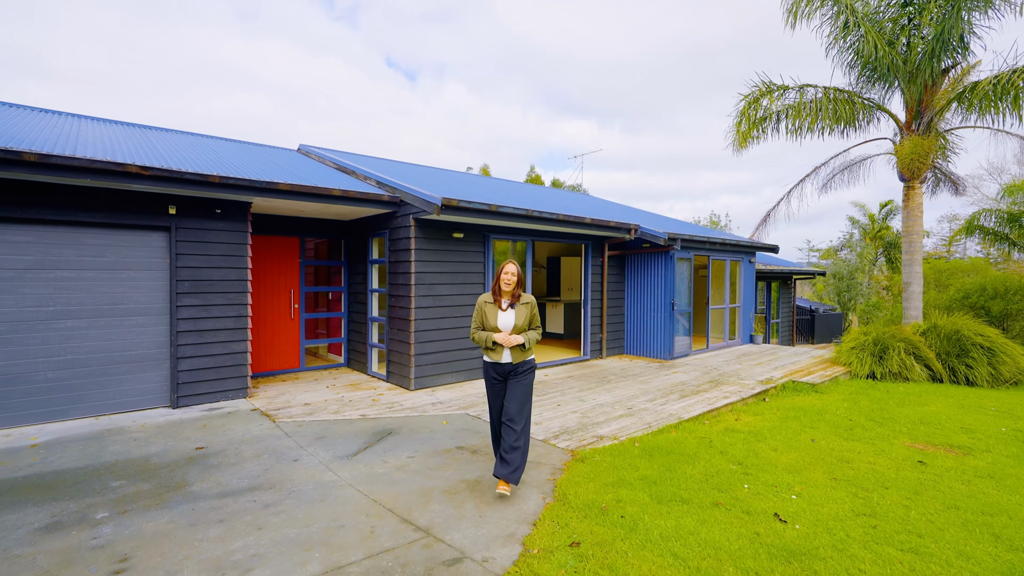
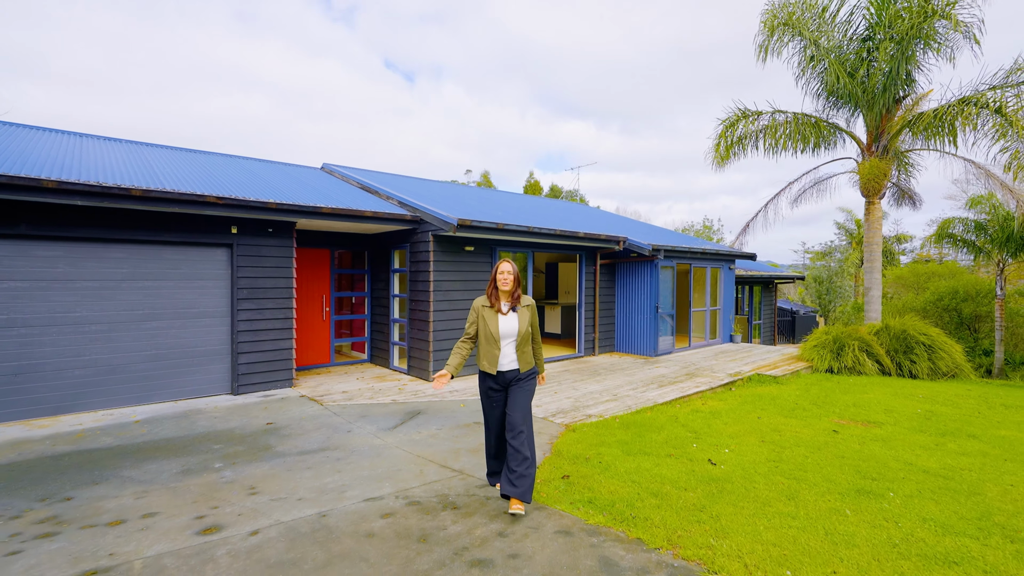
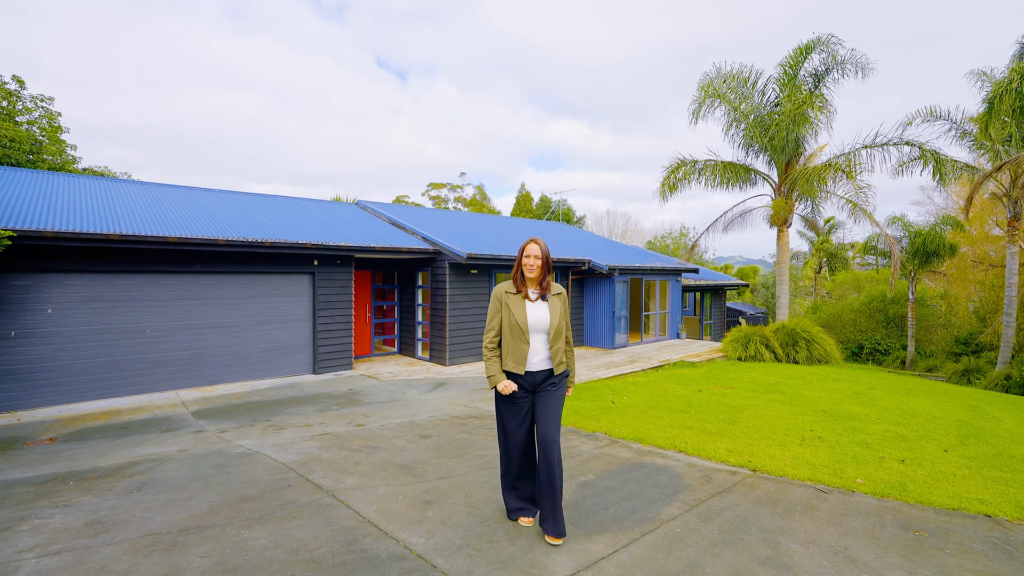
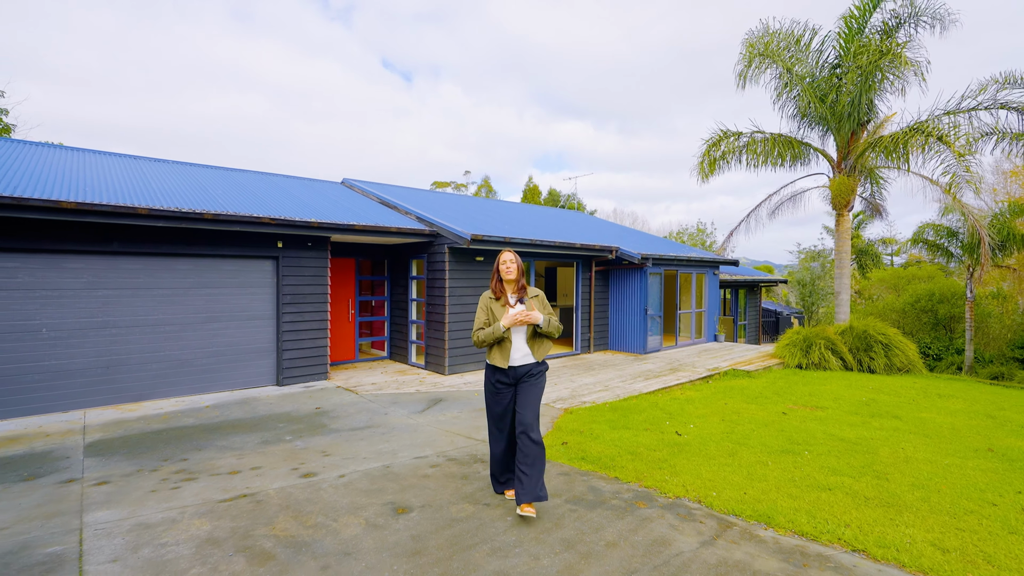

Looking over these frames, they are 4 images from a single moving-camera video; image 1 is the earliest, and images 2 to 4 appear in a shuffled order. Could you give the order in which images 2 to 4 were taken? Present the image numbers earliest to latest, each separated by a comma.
2, 4, 3
